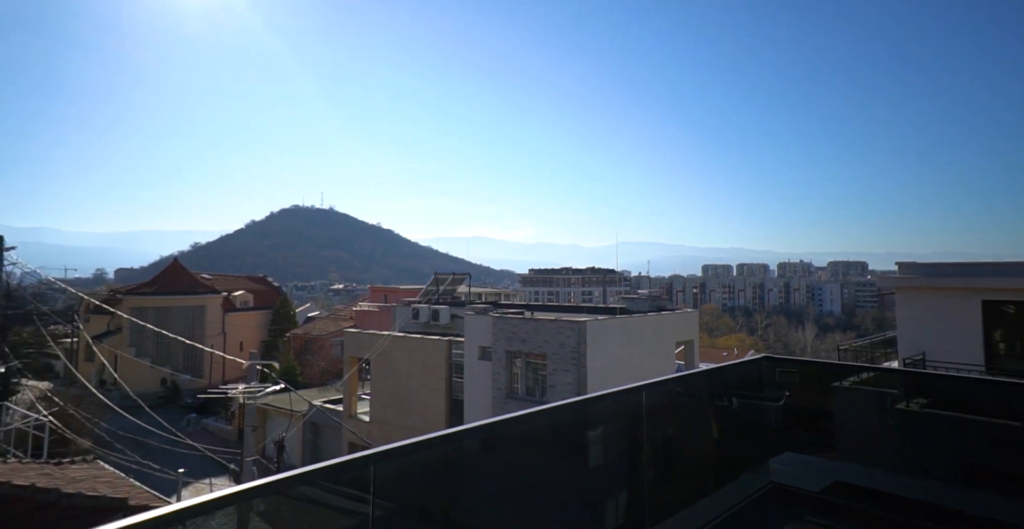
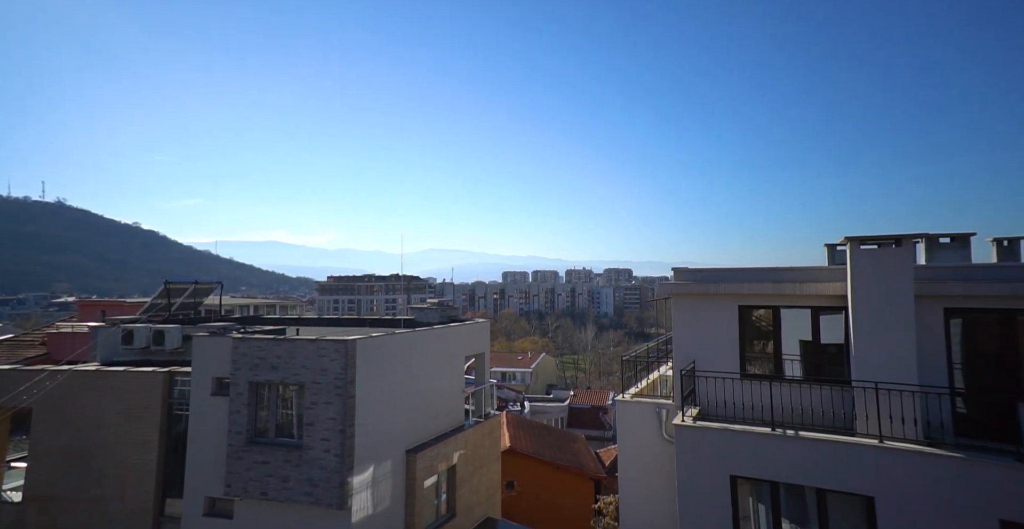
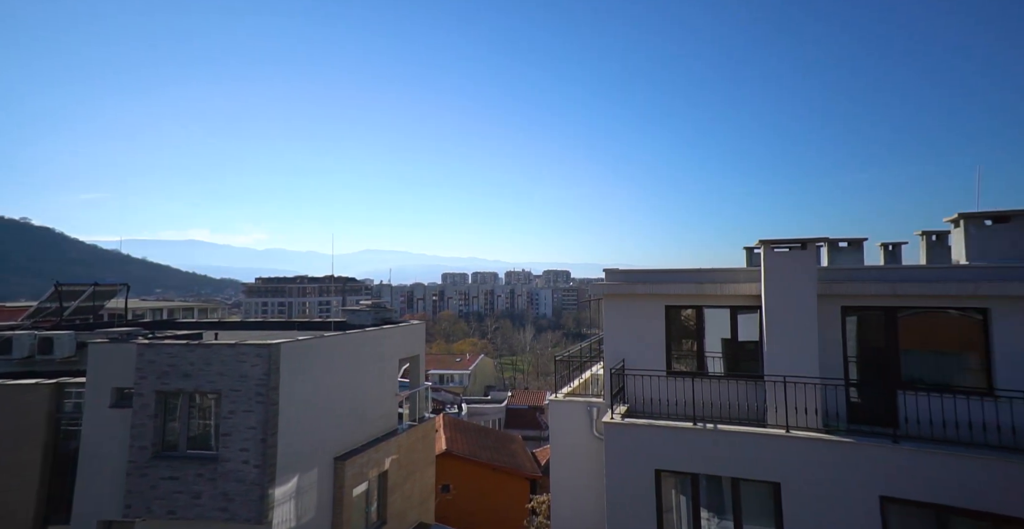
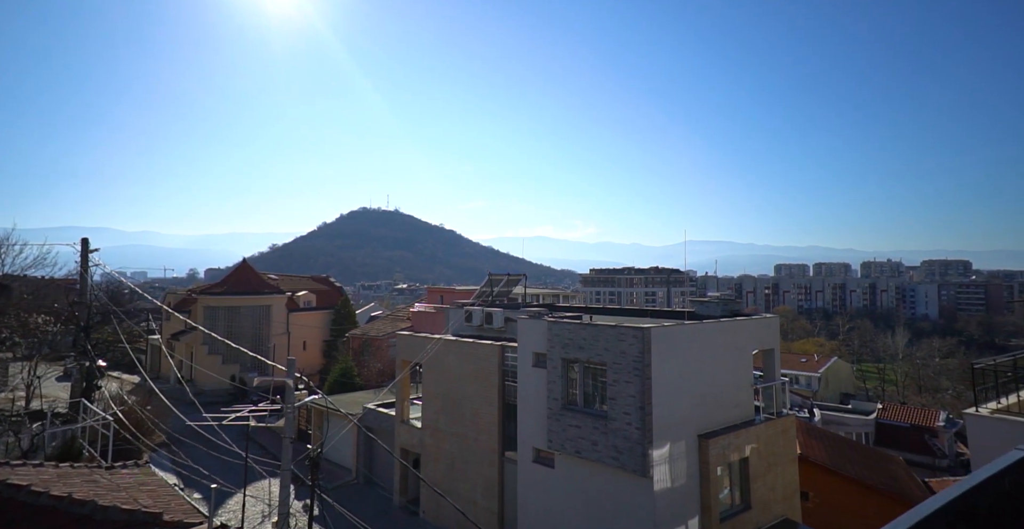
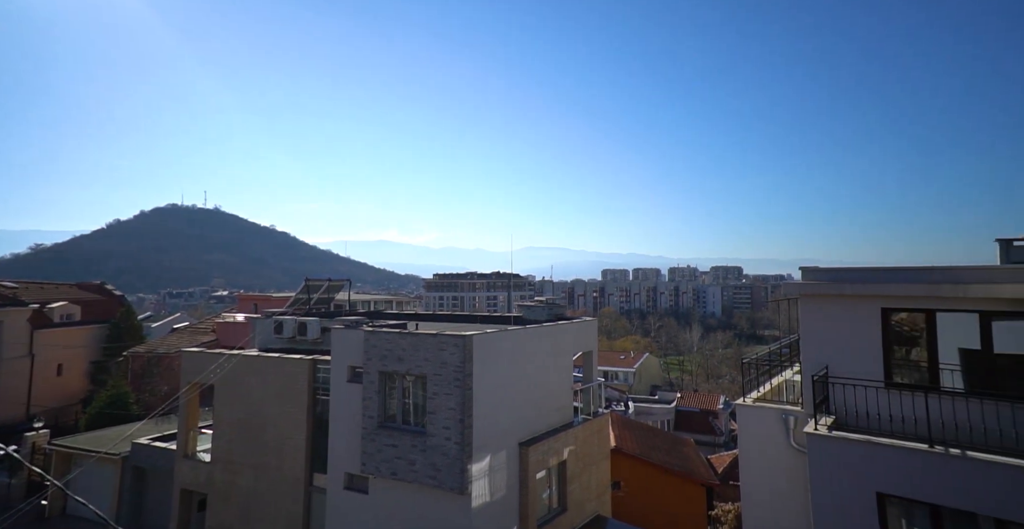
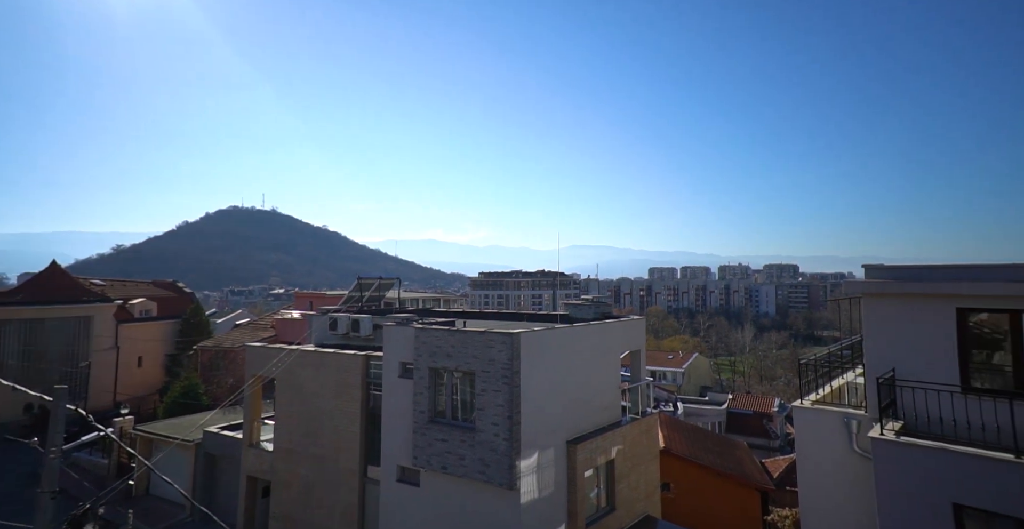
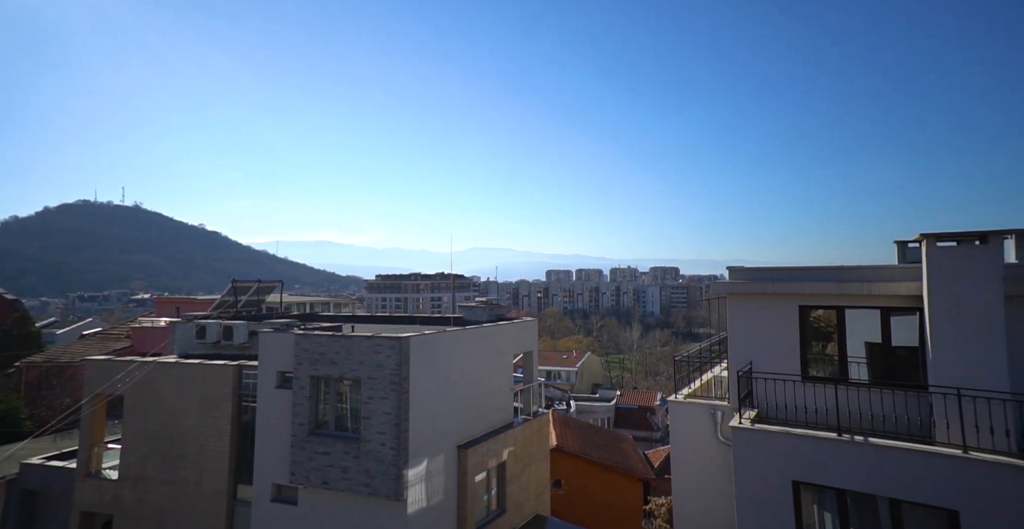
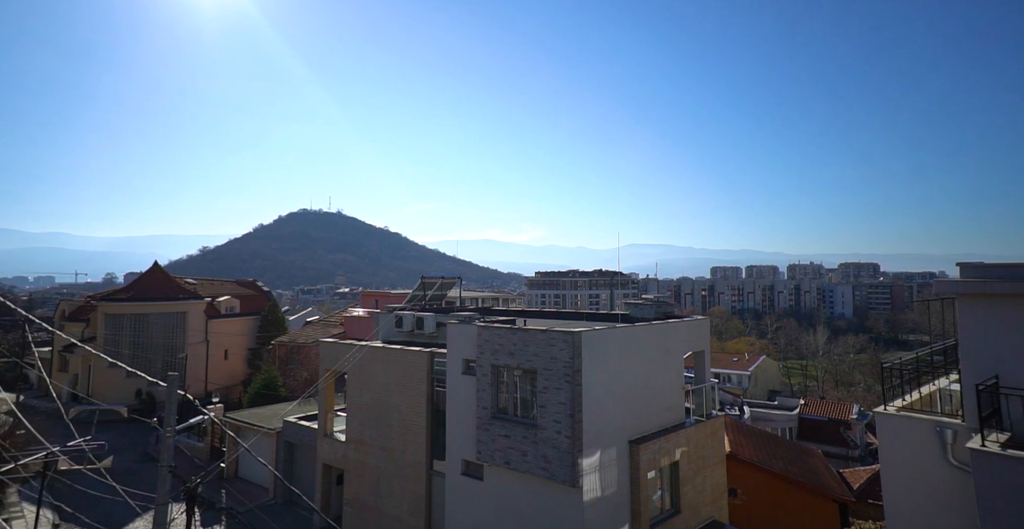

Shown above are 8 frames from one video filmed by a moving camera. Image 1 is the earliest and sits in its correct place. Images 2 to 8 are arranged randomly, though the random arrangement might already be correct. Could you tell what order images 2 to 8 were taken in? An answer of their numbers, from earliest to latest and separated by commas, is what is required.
4, 8, 6, 5, 7, 2, 3
